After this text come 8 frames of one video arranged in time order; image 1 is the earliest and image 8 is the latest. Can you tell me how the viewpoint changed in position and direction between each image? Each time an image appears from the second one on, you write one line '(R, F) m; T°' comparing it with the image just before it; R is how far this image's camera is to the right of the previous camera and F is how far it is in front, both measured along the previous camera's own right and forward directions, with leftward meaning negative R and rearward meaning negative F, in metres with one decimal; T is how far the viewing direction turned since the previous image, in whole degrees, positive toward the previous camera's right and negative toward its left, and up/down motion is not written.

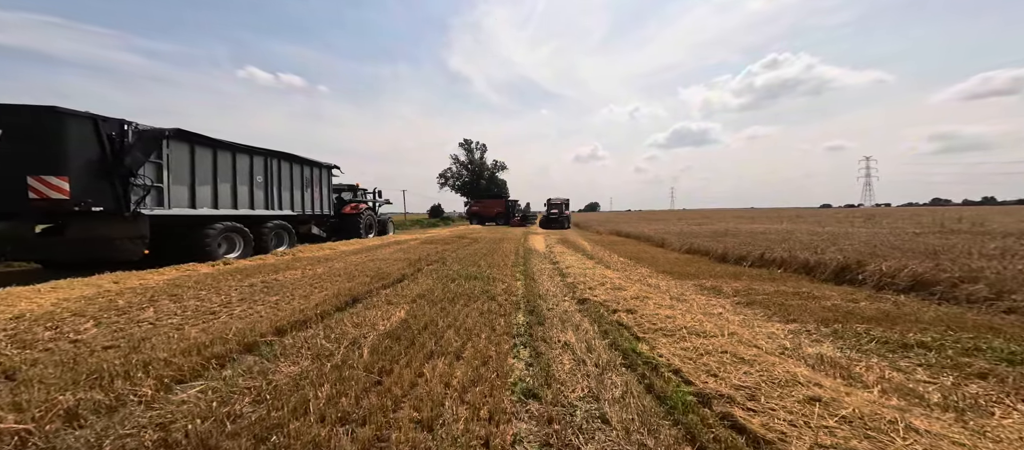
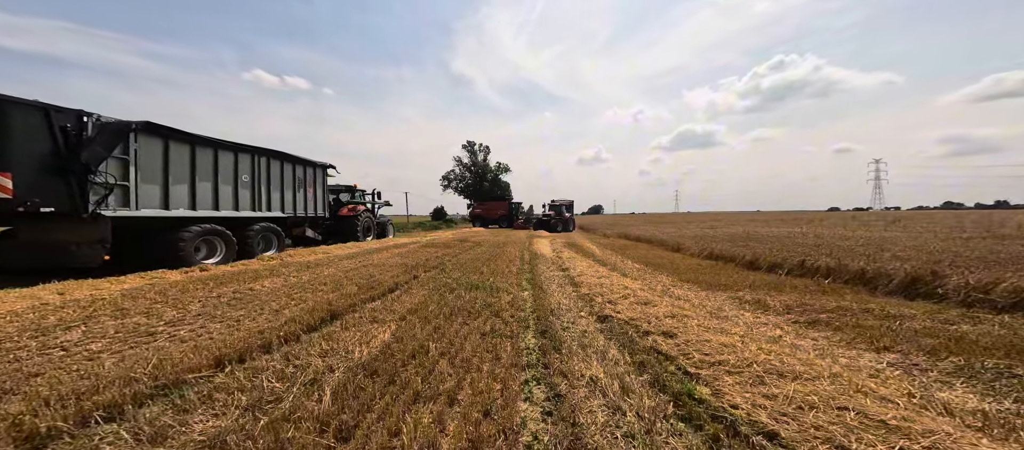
(-0.1, +0.8) m; 0°
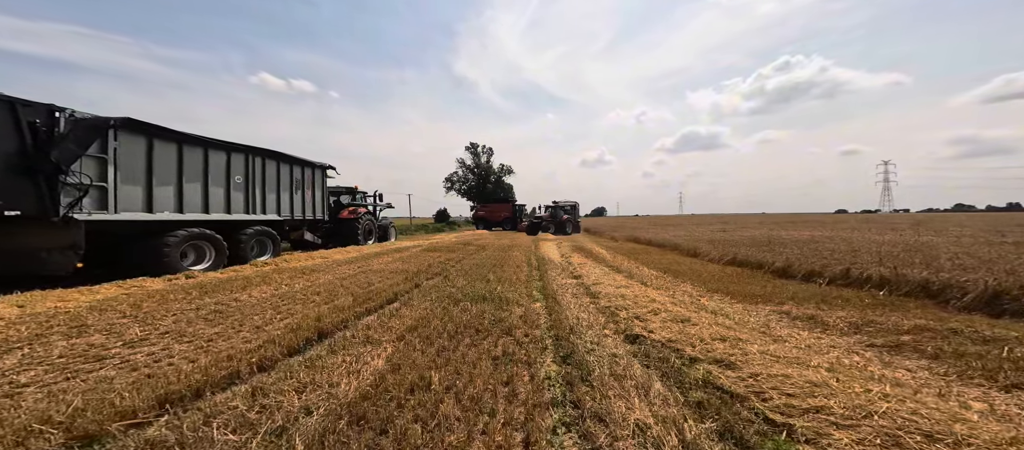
(-0.1, +0.6) m; 0°
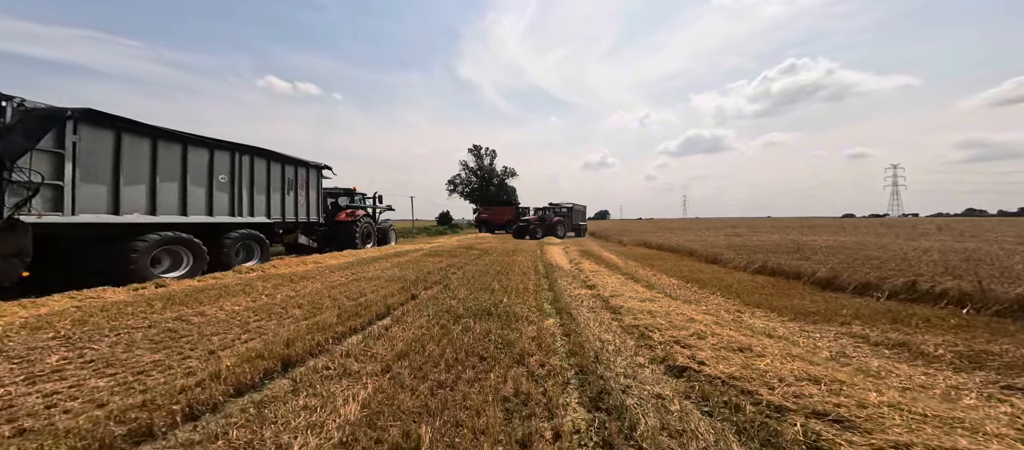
(-0.1, +0.7) m; 0°
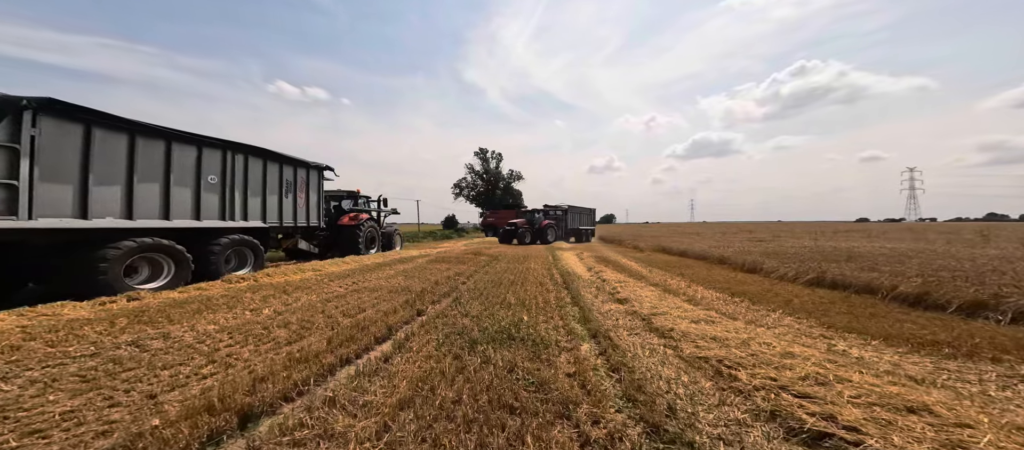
(-0.2, +0.8) m; -1°
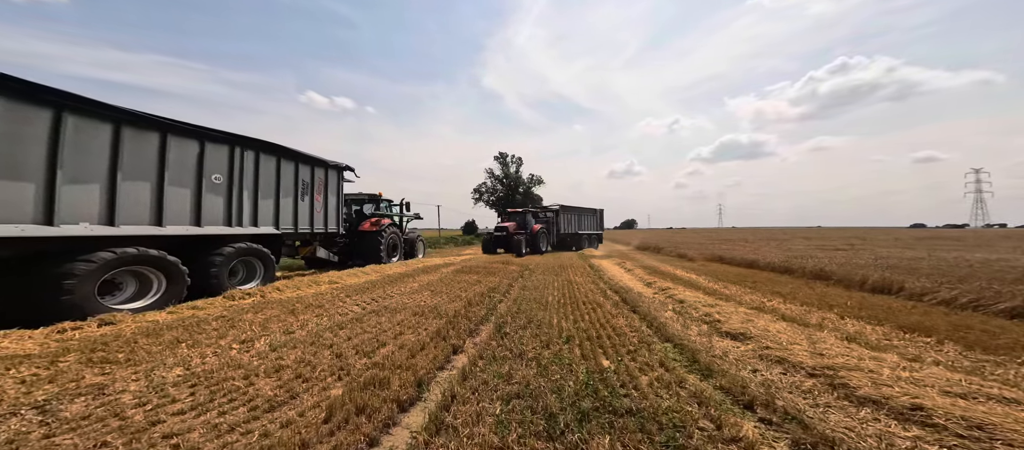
(-0.5, +1.5) m; -3°
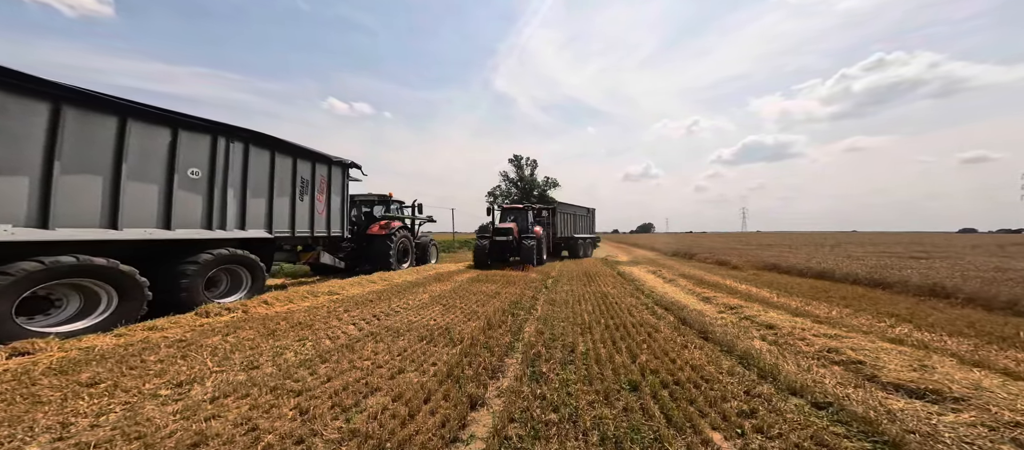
(-0.2, +1.4) m; -2°
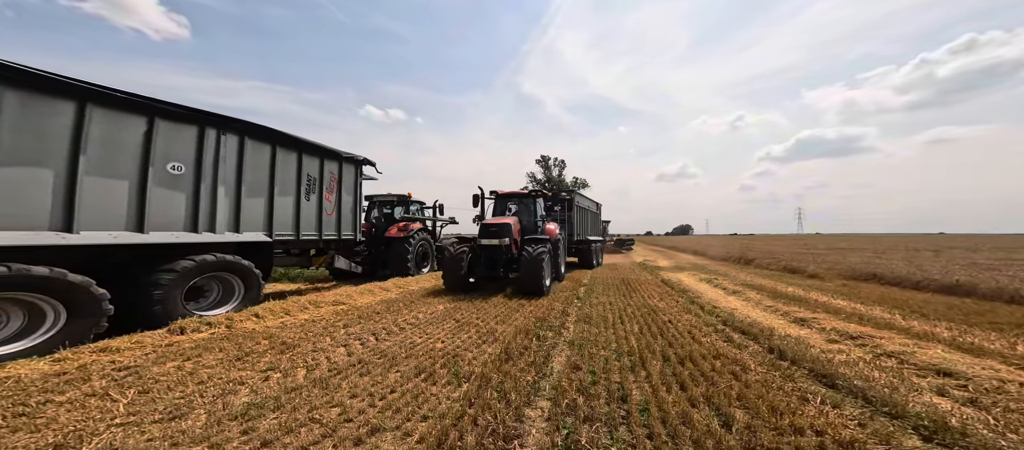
(+0.1, +1.4) m; -6°
